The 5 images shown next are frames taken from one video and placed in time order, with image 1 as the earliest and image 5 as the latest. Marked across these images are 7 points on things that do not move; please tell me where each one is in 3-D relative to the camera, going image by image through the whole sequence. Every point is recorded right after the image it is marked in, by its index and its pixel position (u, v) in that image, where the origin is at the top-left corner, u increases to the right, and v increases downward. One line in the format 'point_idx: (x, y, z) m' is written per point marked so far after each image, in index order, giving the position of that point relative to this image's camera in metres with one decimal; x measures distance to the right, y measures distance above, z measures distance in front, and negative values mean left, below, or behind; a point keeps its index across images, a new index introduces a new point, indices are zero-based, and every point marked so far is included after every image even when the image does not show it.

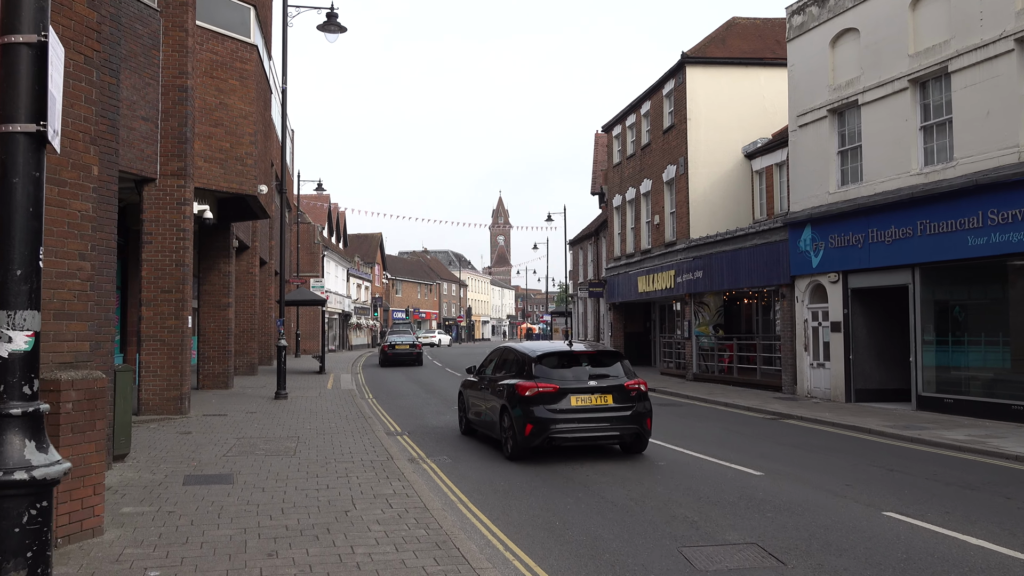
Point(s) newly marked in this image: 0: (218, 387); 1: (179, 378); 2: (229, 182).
0: (-6.7, -2.3, +19.6) m
1: (-5.4, -1.5, +13.9) m
2: (-5.0, +1.9, +15.2) m
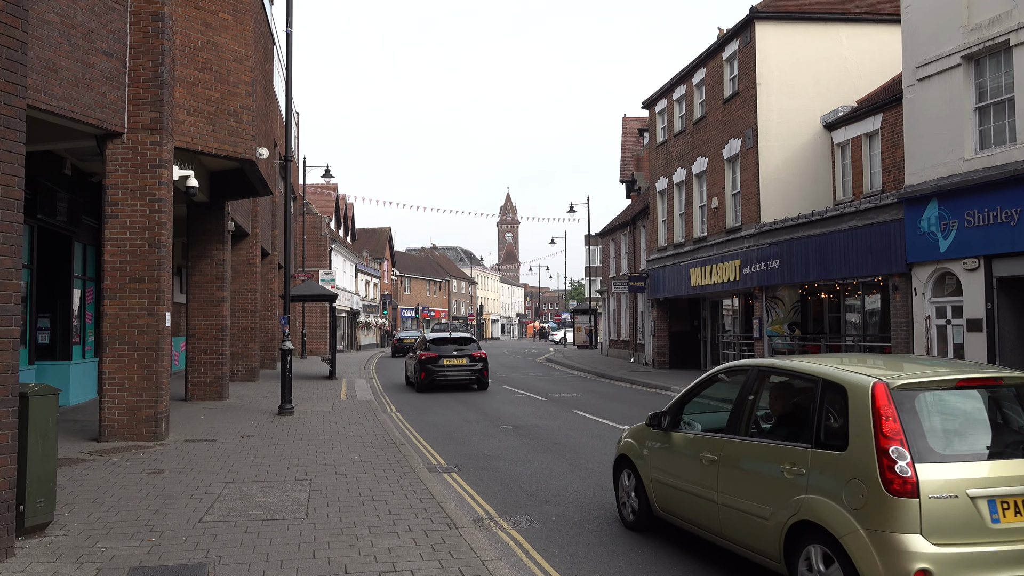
0: (-5.7, -2.1, +16.4) m
1: (-4.5, -1.3, +10.7) m
2: (-4.1, +2.0, +12.0) m
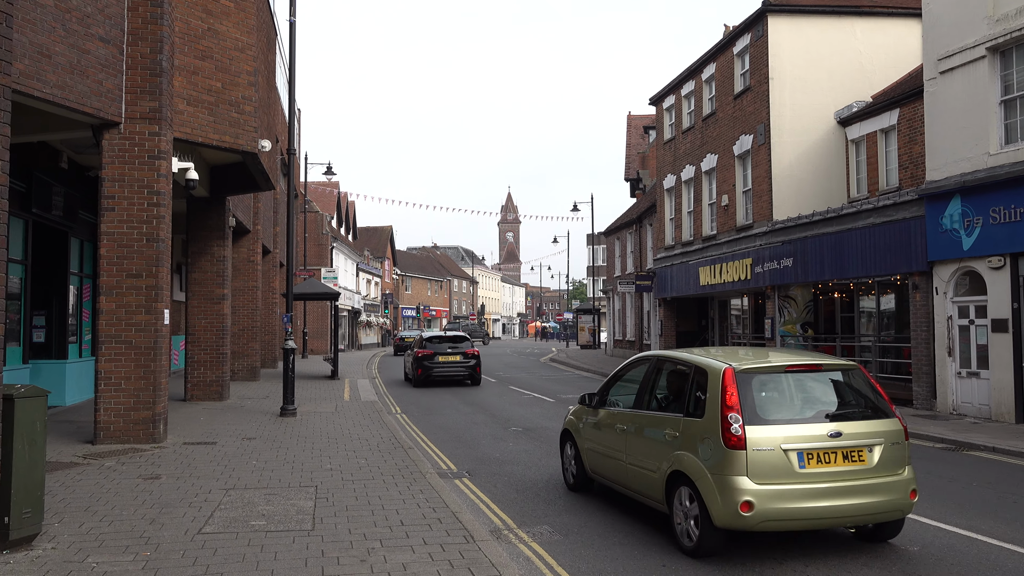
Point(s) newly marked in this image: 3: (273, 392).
0: (-5.6, -2.1, +16.0) m
1: (-4.3, -1.3, +10.3) m
2: (-3.9, +2.1, +11.6) m
3: (-4.9, -2.1, +17.7) m
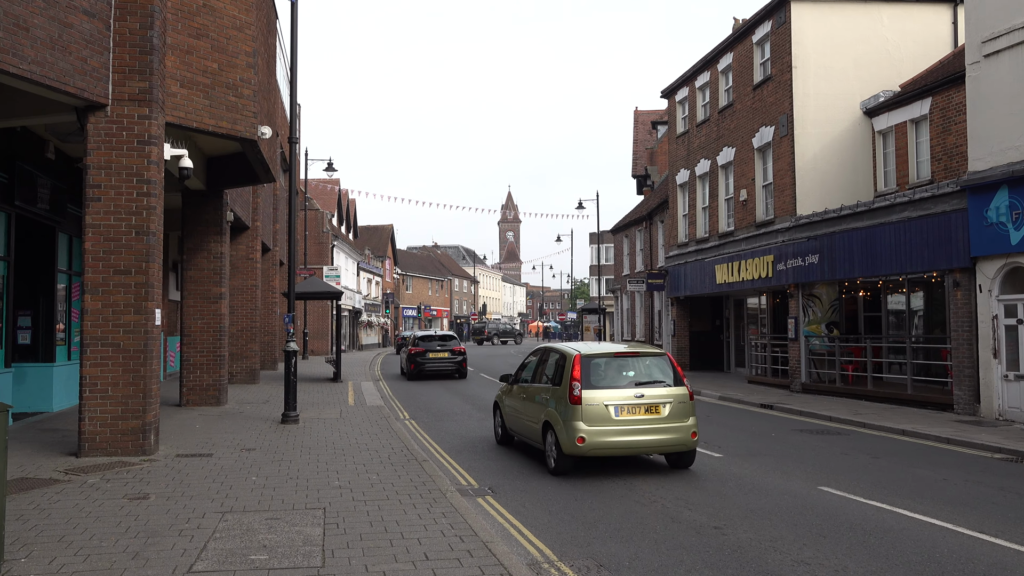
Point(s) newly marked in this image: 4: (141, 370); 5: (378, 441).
0: (-5.3, -2.0, +15.1) m
1: (-4.1, -1.2, +9.4) m
2: (-3.7, +2.1, +10.7) m
3: (-4.6, -2.1, +16.8) m
4: (-4.0, -0.9, +9.4) m
5: (-1.6, -1.9, +10.6) m
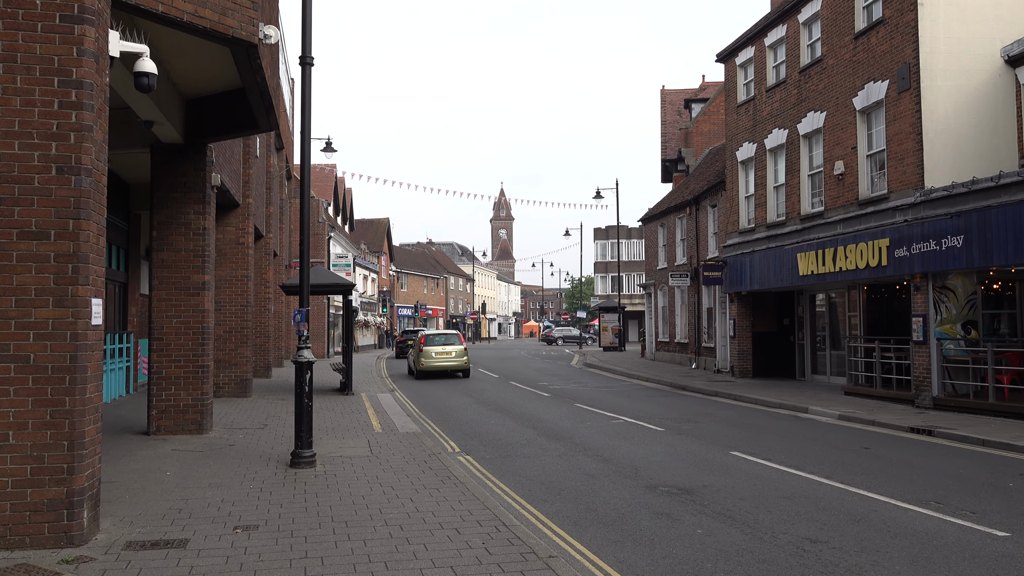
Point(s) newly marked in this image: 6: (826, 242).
0: (-4.3, -1.9, +11.2) m
1: (-2.9, -1.1, +5.6) m
2: (-2.5, +2.3, +6.9) m
3: (-3.6, -1.9, +13.0) m
4: (-2.9, -0.7, +5.6) m
5: (-0.5, -1.7, +6.8) m
6: (+6.5, +1.0, +17.9) m
